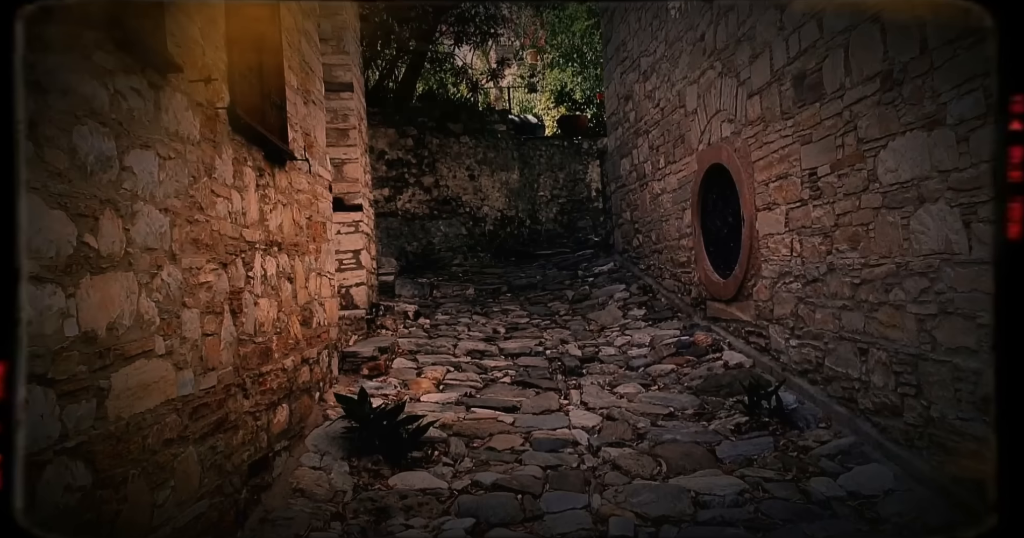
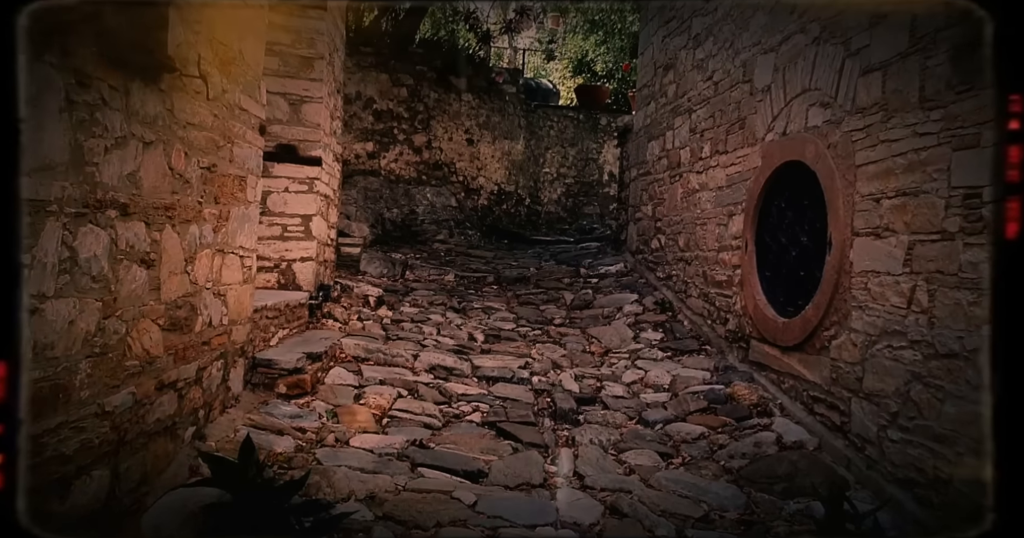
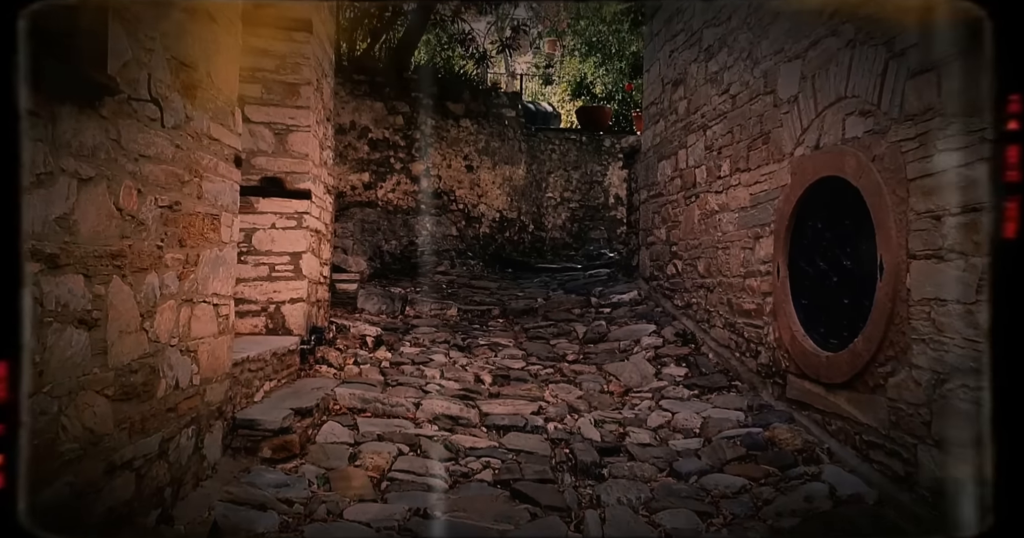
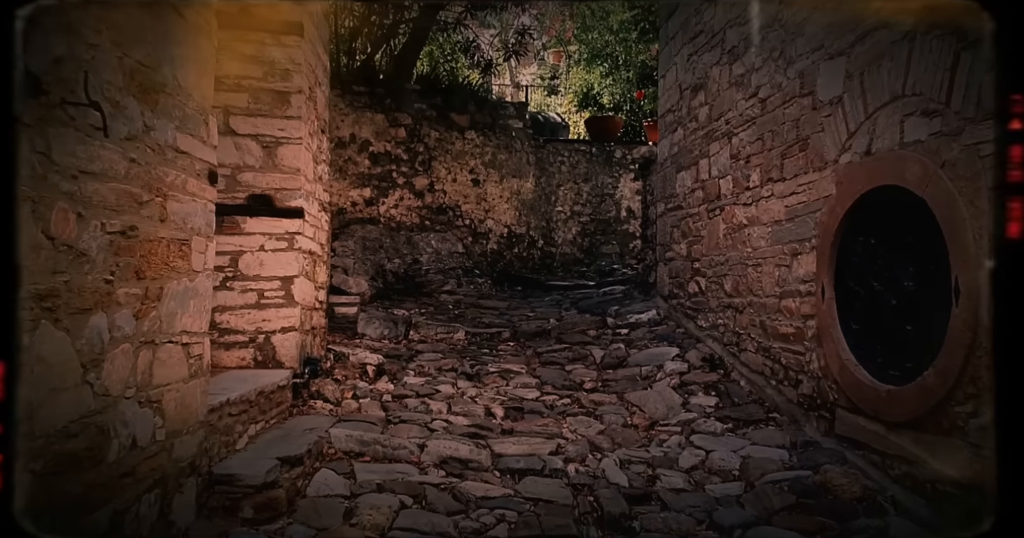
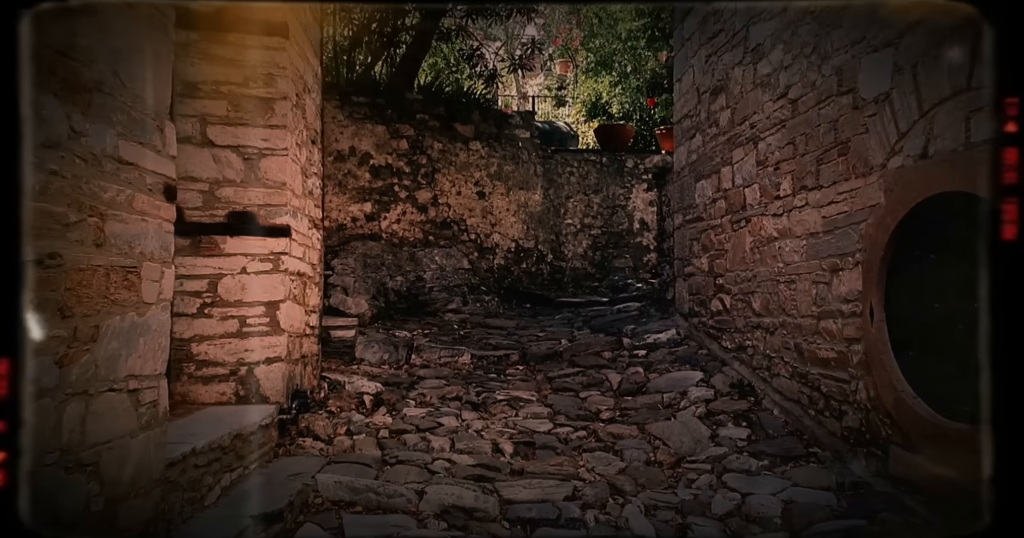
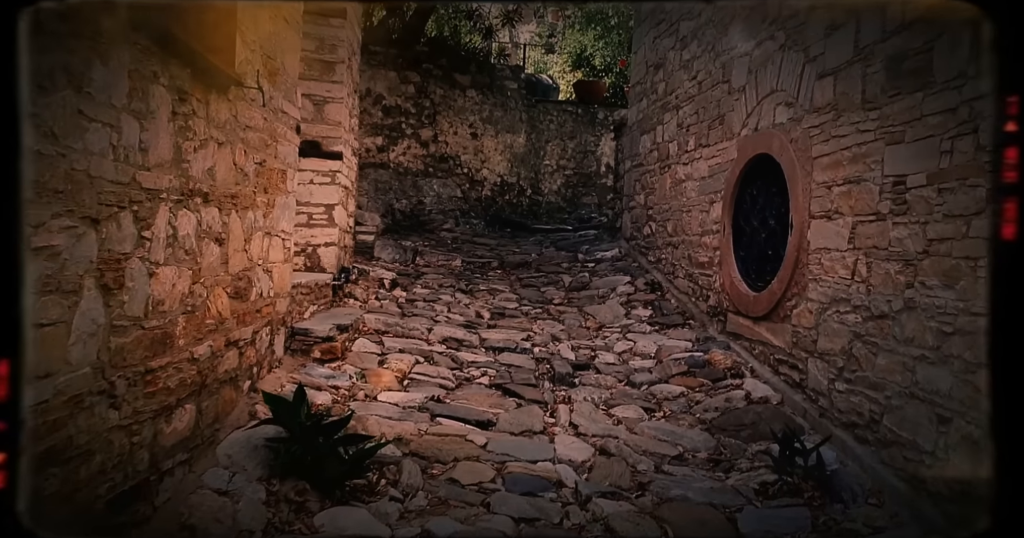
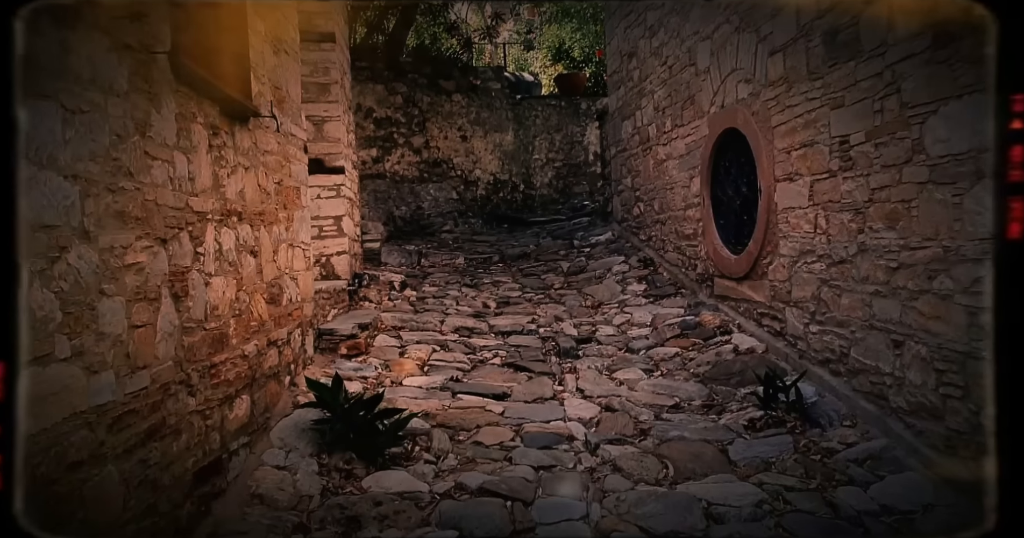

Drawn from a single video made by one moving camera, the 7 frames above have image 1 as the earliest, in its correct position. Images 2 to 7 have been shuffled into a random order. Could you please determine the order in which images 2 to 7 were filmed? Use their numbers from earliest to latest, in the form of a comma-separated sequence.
7, 6, 2, 3, 4, 5
